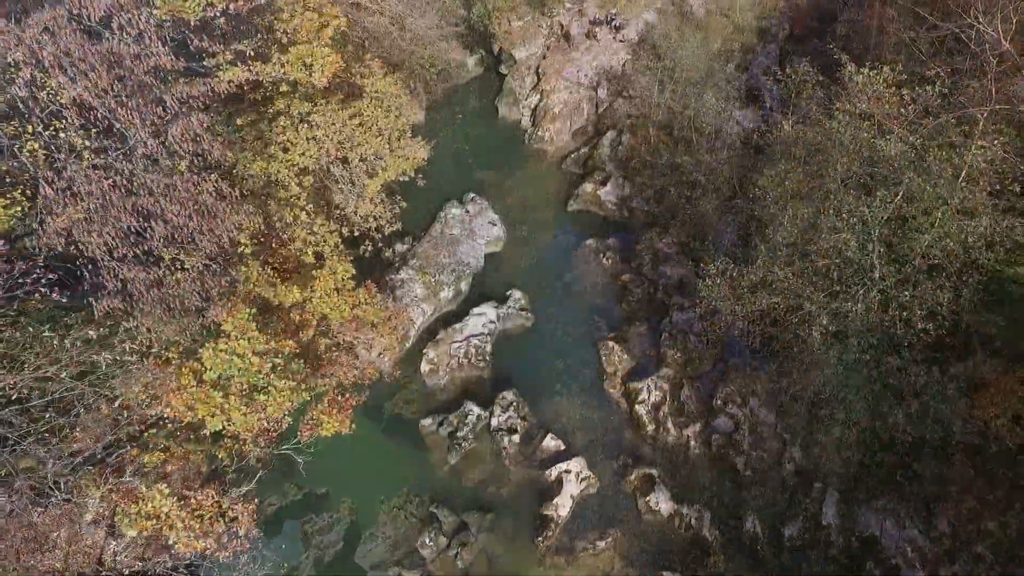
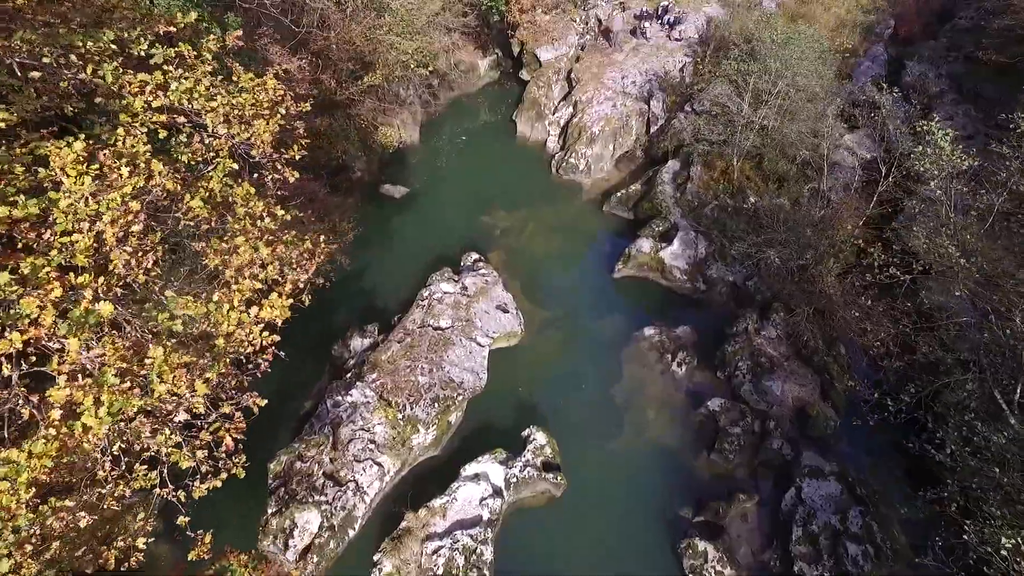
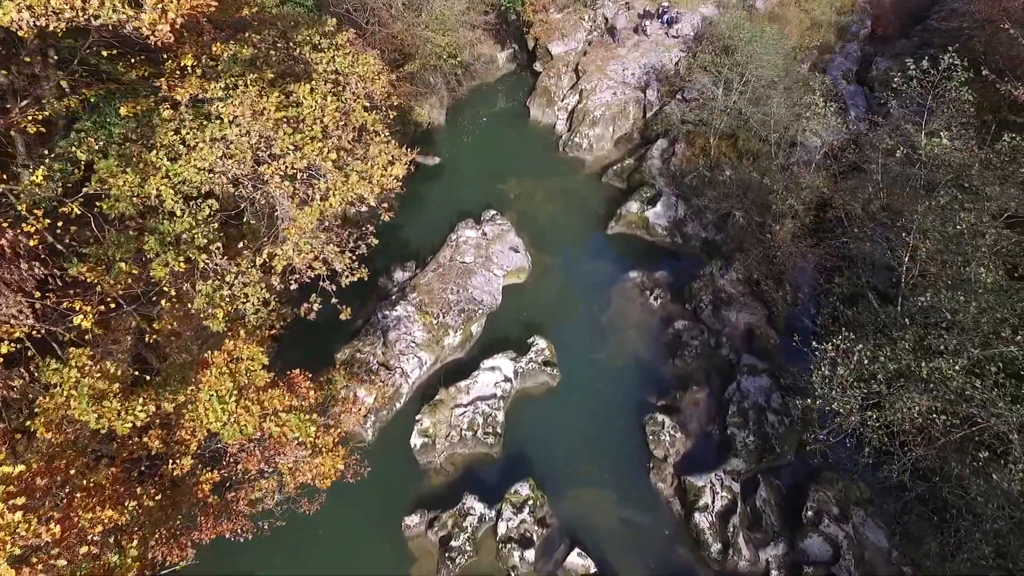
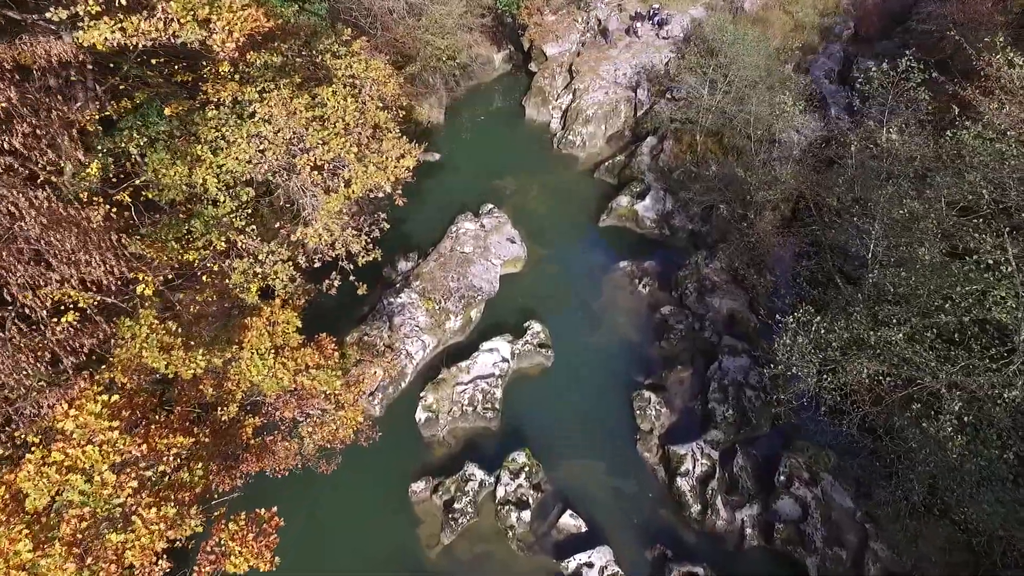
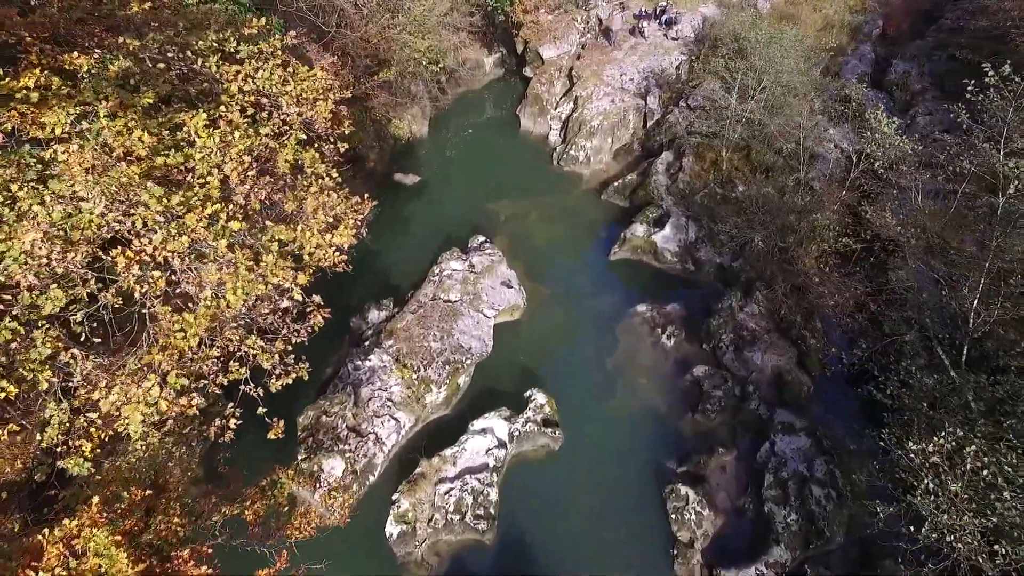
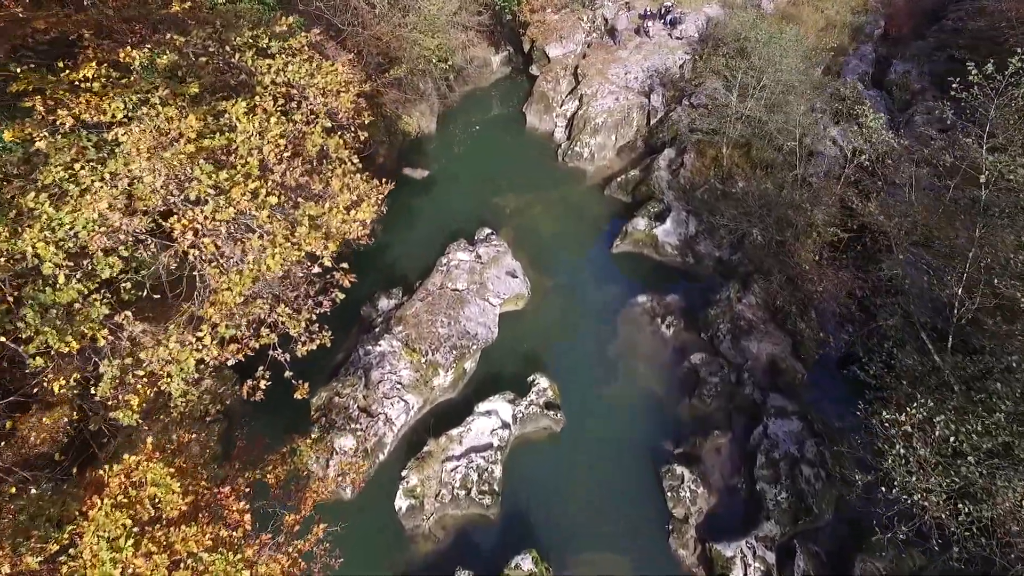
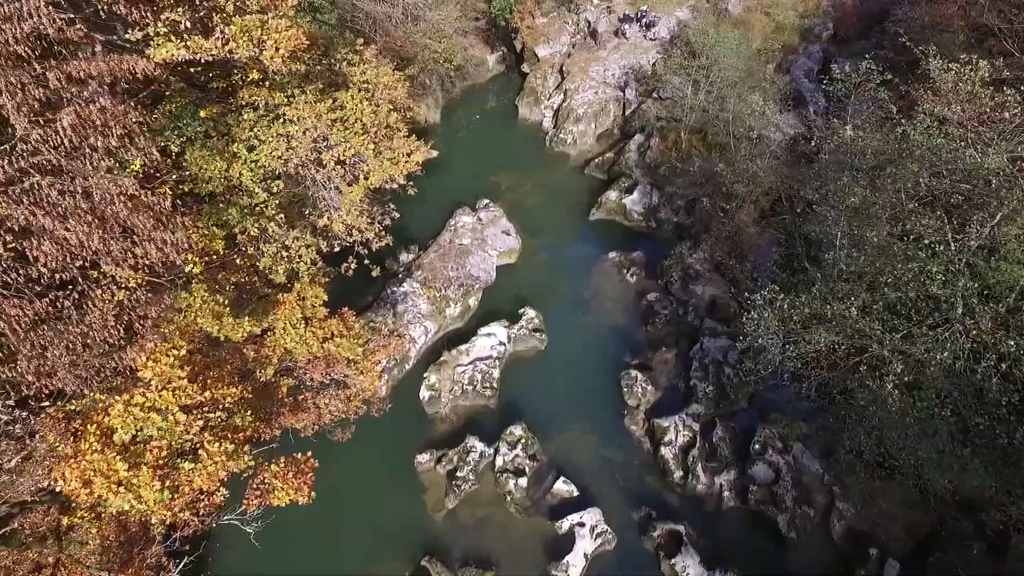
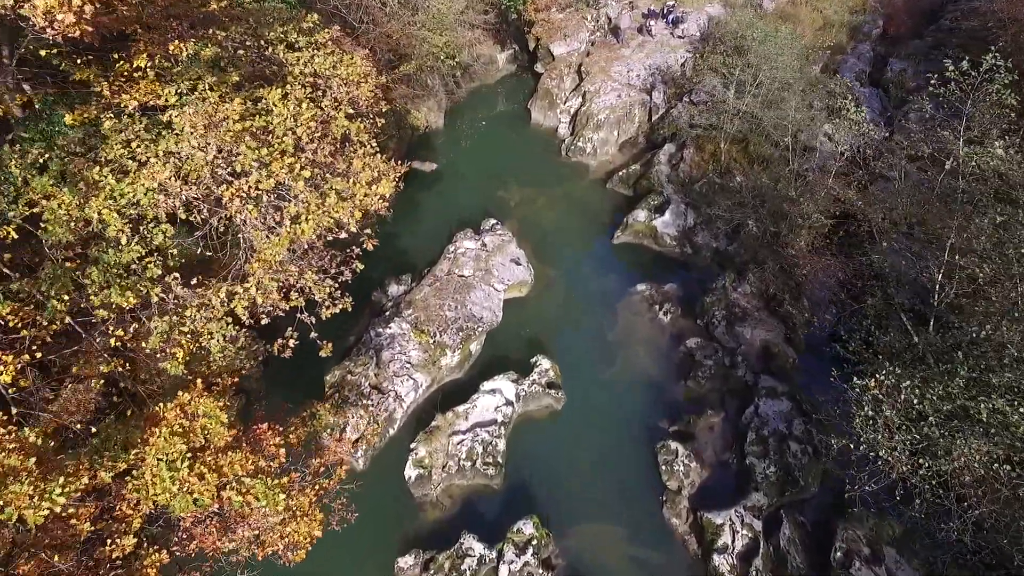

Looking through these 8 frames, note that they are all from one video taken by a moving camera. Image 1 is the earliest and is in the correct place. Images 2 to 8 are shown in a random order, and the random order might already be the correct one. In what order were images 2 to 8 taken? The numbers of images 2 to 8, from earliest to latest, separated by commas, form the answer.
7, 4, 3, 8, 6, 5, 2
